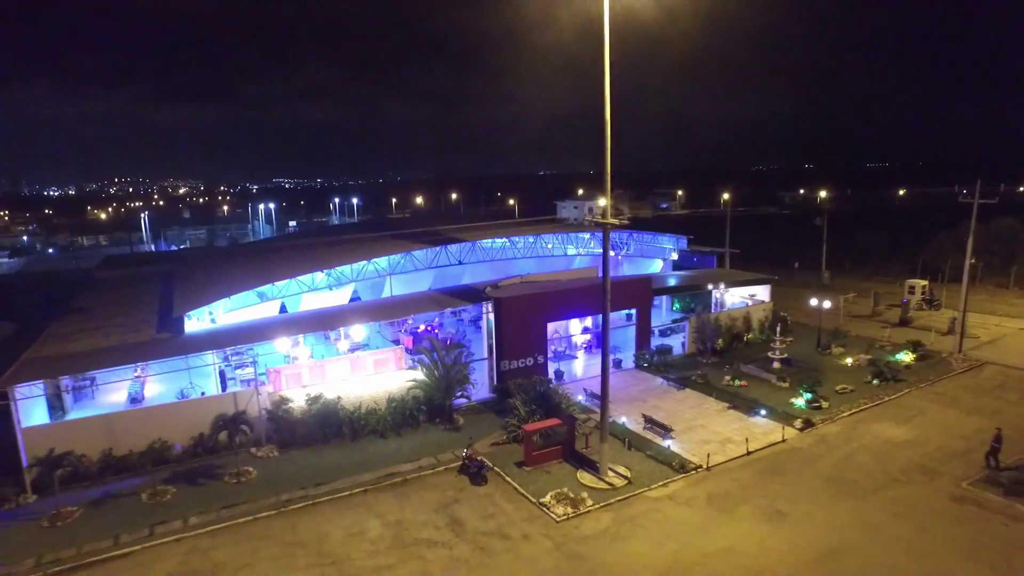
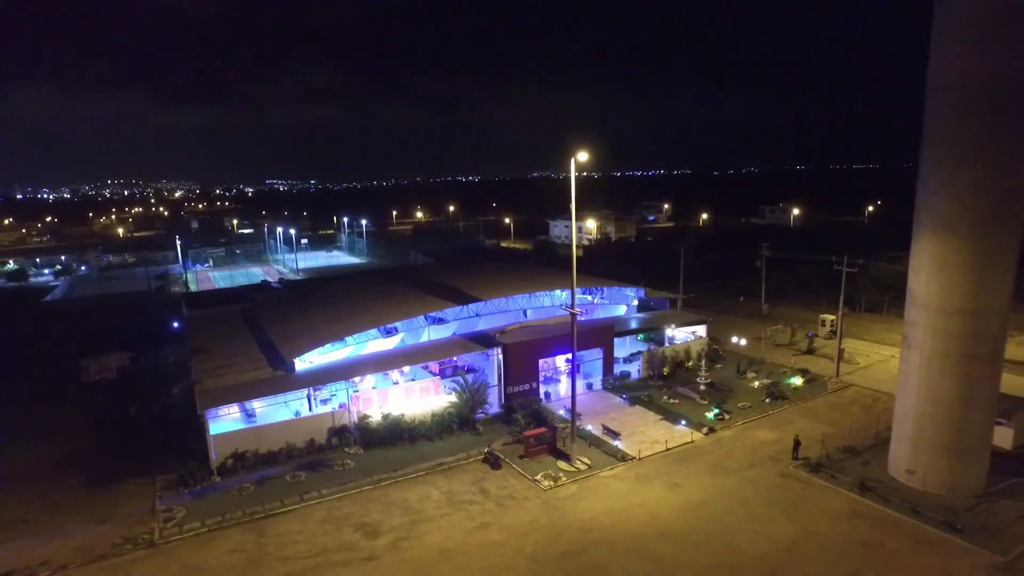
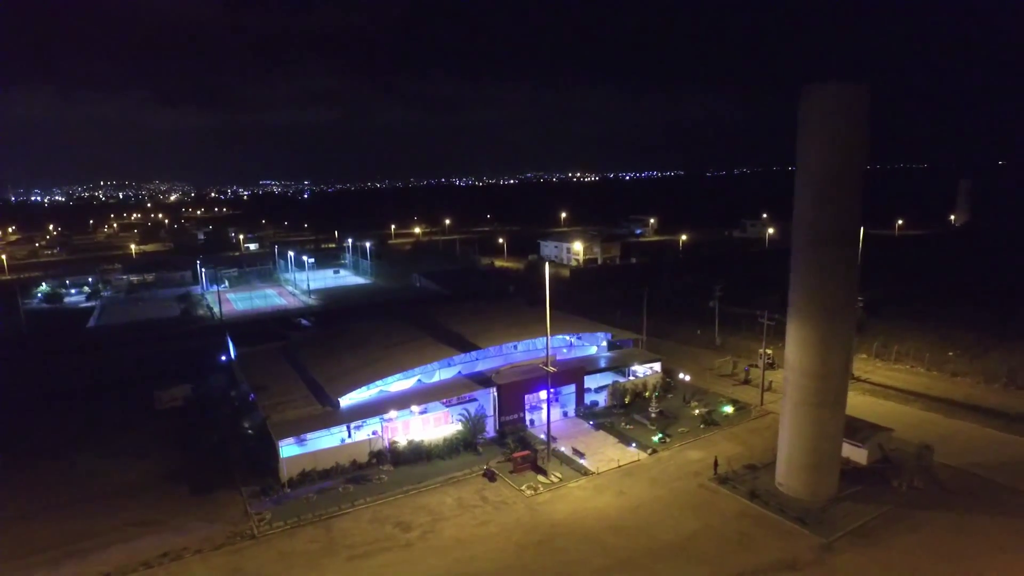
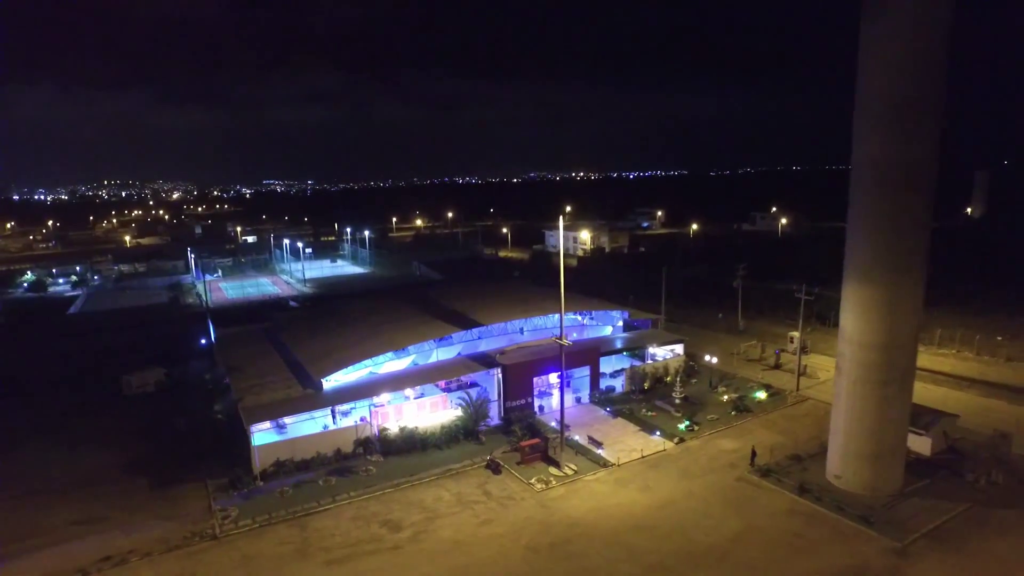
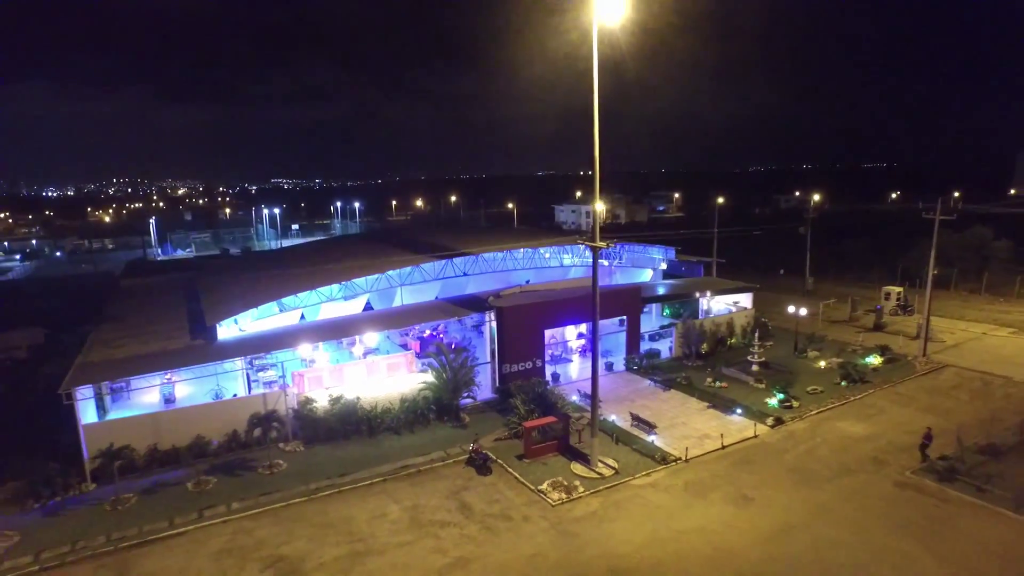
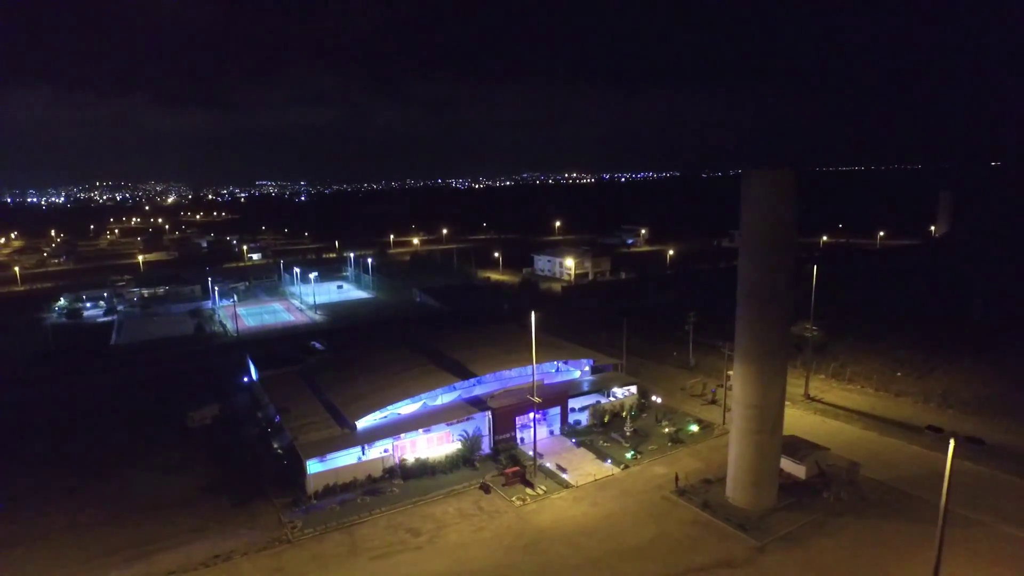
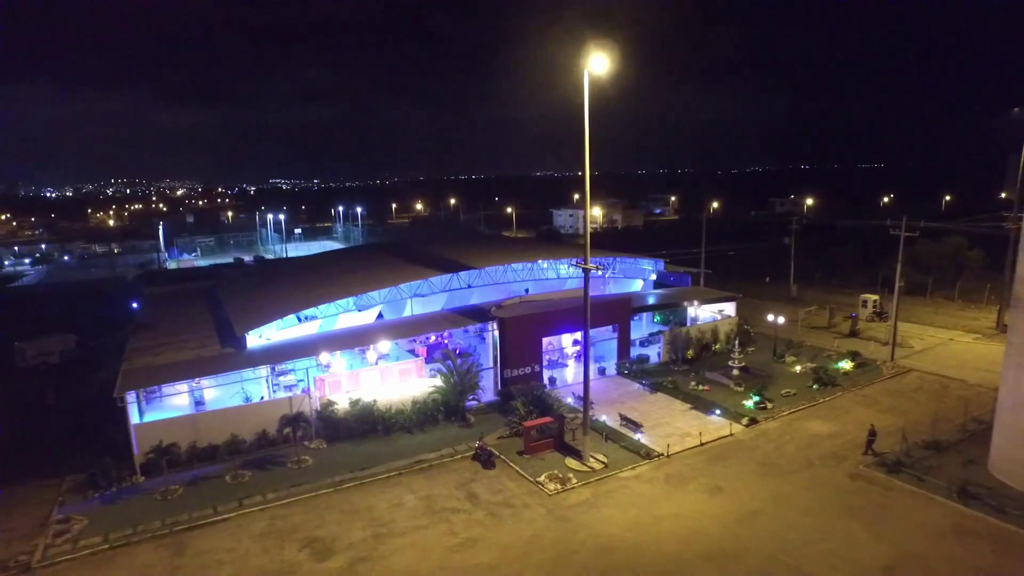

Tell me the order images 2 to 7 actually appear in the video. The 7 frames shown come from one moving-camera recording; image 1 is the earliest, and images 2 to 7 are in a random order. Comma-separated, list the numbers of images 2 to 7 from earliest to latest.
5, 7, 2, 4, 3, 6
